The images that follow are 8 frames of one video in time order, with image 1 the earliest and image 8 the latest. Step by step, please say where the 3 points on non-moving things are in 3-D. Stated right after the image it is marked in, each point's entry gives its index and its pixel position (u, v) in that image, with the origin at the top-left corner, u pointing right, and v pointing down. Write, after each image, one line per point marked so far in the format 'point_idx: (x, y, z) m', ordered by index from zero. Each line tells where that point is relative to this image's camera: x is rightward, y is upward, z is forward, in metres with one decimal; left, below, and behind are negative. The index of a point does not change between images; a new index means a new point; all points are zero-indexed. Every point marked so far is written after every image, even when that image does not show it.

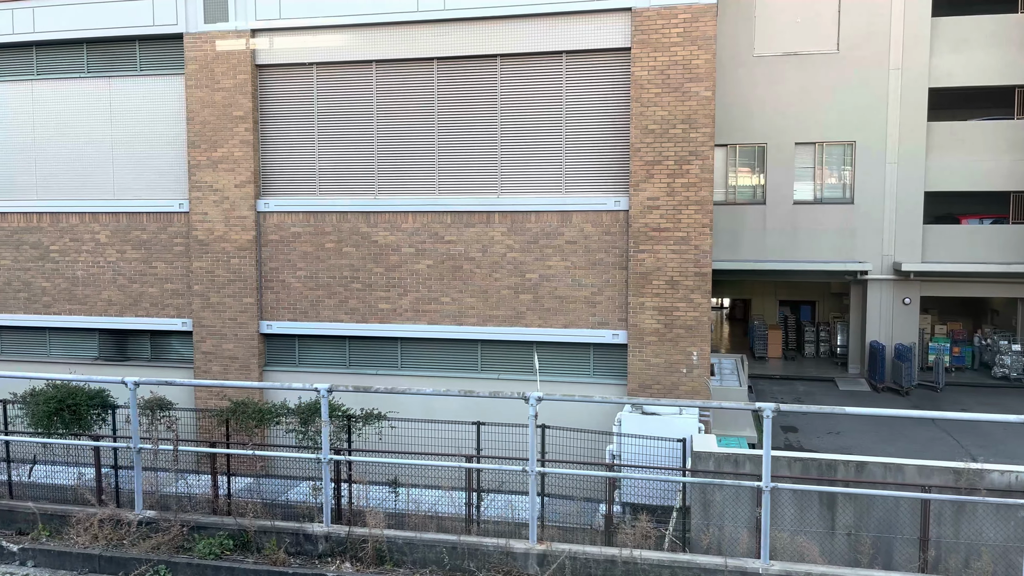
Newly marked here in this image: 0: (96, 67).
0: (-6.1, +3.2, +11.1) m
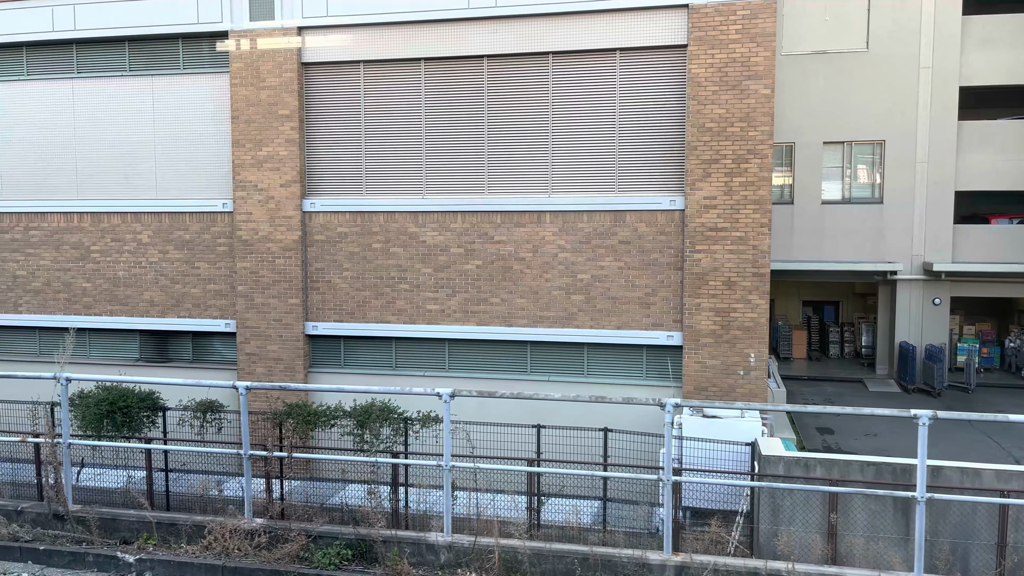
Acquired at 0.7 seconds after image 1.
0: (-5.4, +3.2, +10.9) m
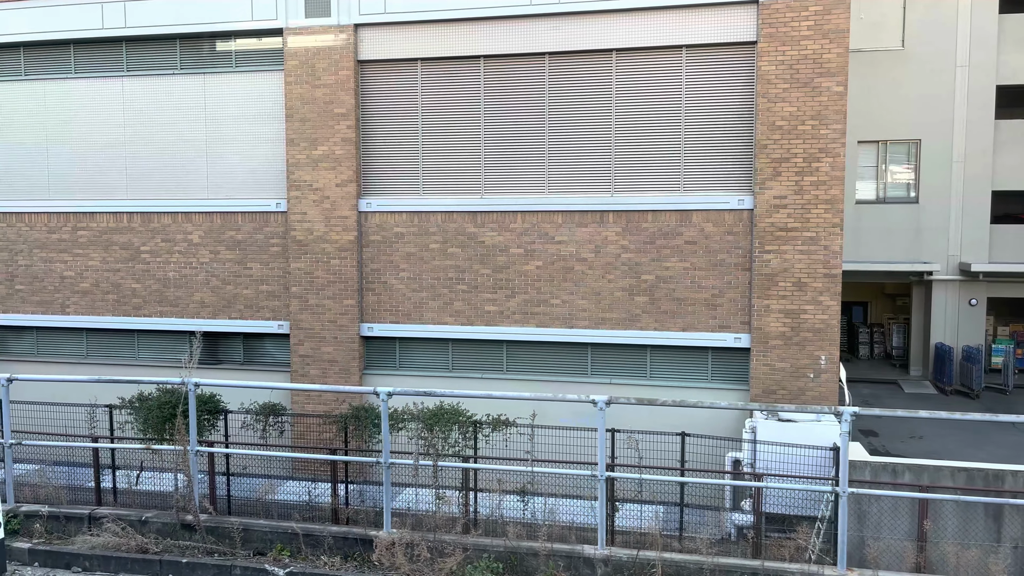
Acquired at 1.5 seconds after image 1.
0: (-4.6, +3.2, +10.8) m
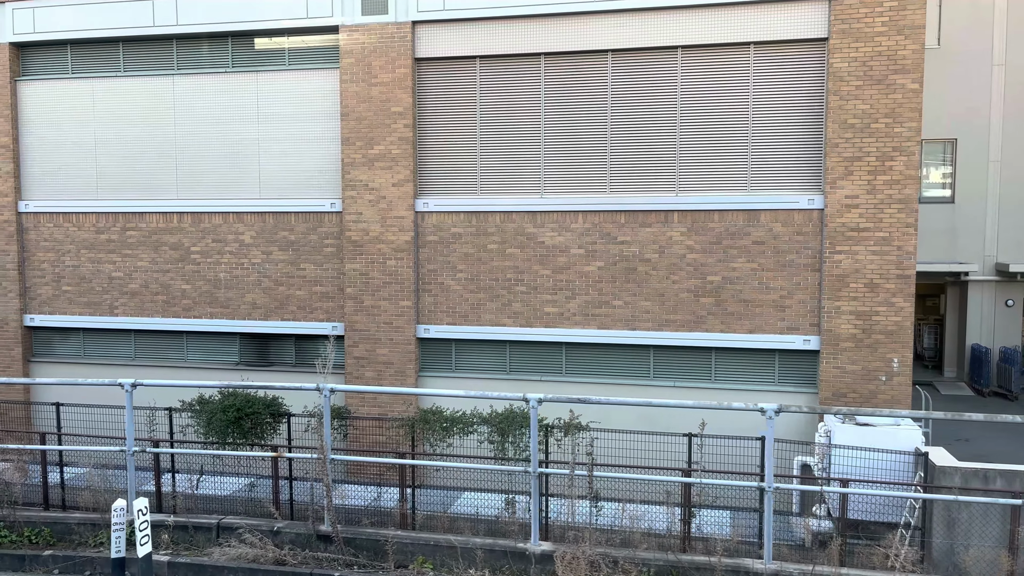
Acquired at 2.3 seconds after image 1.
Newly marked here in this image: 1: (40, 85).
0: (-3.8, +3.2, +10.7) m
1: (-7.1, +3.0, +11.3) m
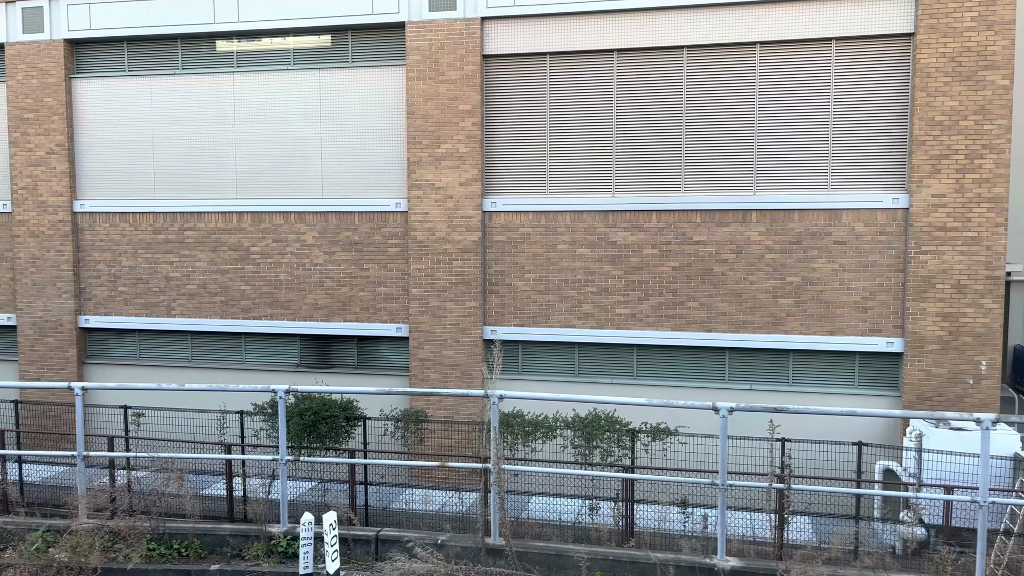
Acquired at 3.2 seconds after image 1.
0: (-2.9, +3.2, +10.5) m
1: (-6.1, +3.0, +11.1) m
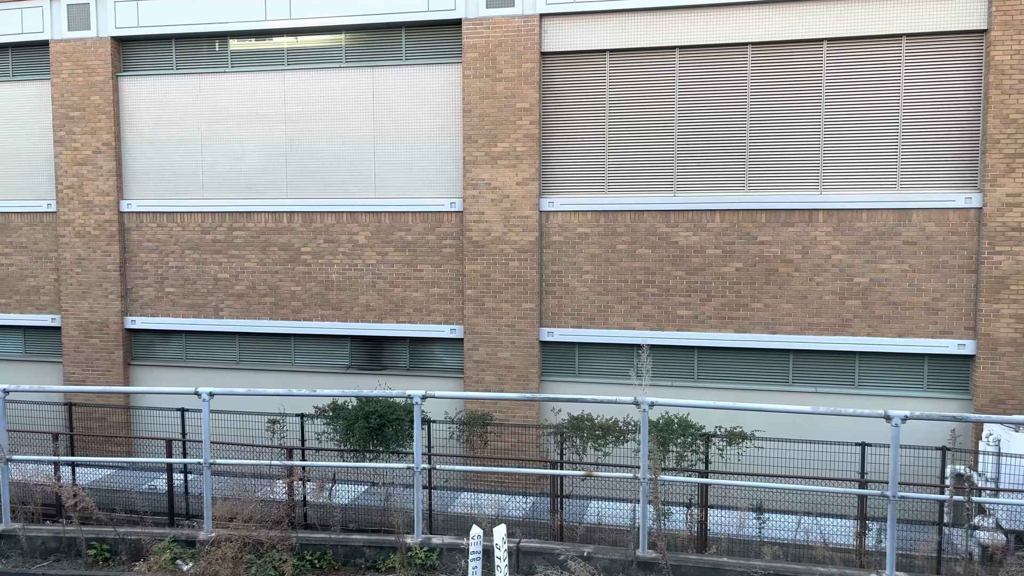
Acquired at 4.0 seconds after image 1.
0: (-2.1, +3.2, +10.3) m
1: (-5.4, +3.0, +11.0) m
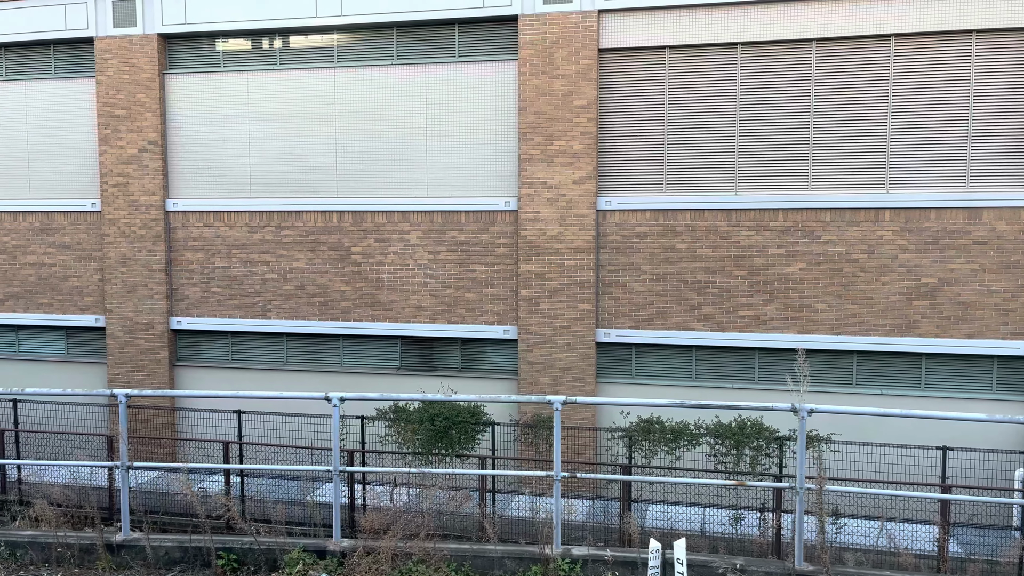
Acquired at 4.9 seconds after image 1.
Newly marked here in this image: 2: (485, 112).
0: (-1.4, +3.2, +10.2) m
1: (-4.6, +3.0, +10.8) m
2: (-0.4, +2.3, +10.0) m
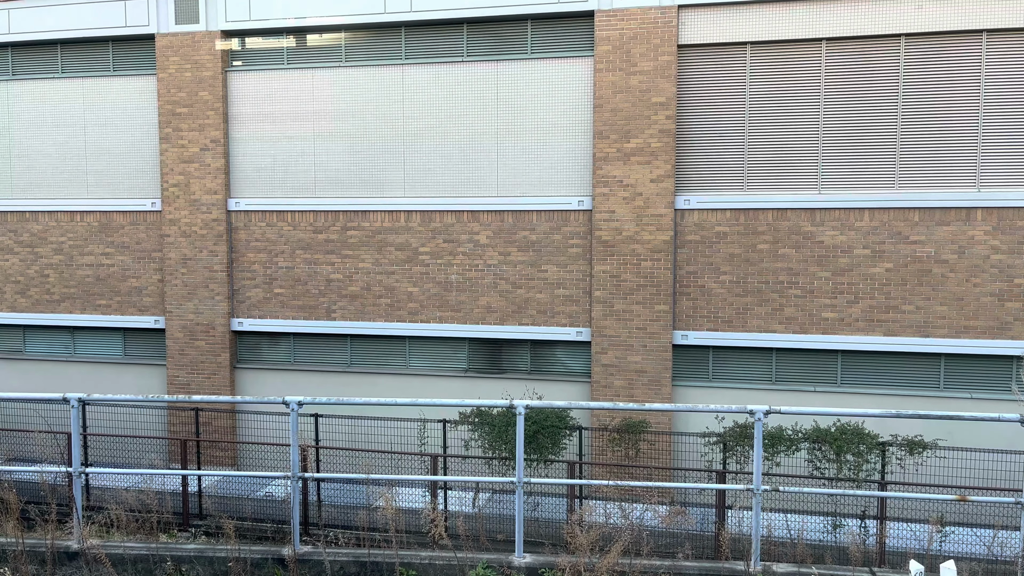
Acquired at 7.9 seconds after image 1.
0: (-0.4, +3.2, +10.0) m
1: (-3.7, +3.0, +10.7) m
2: (+0.6, +2.3, +9.8) m
